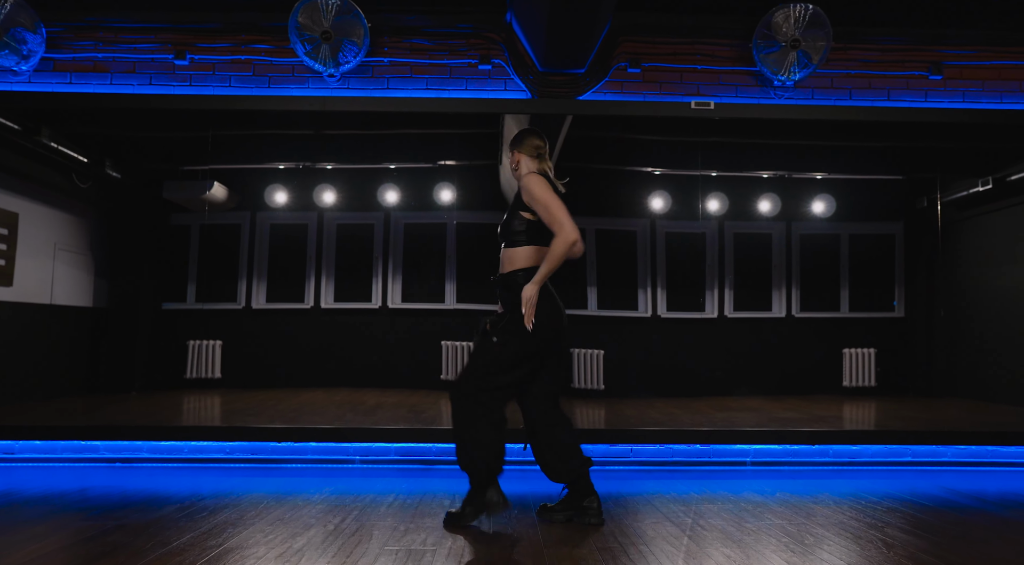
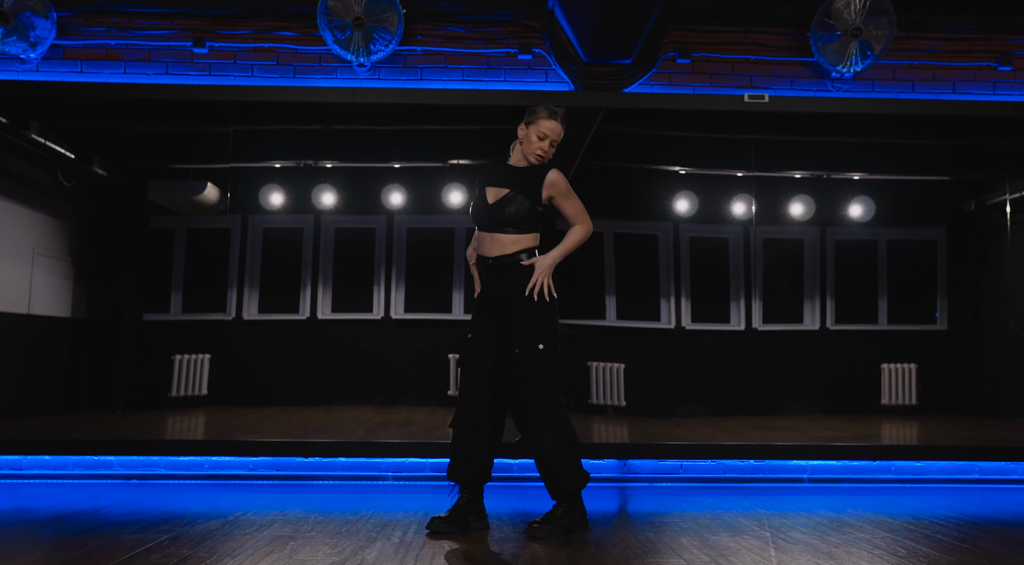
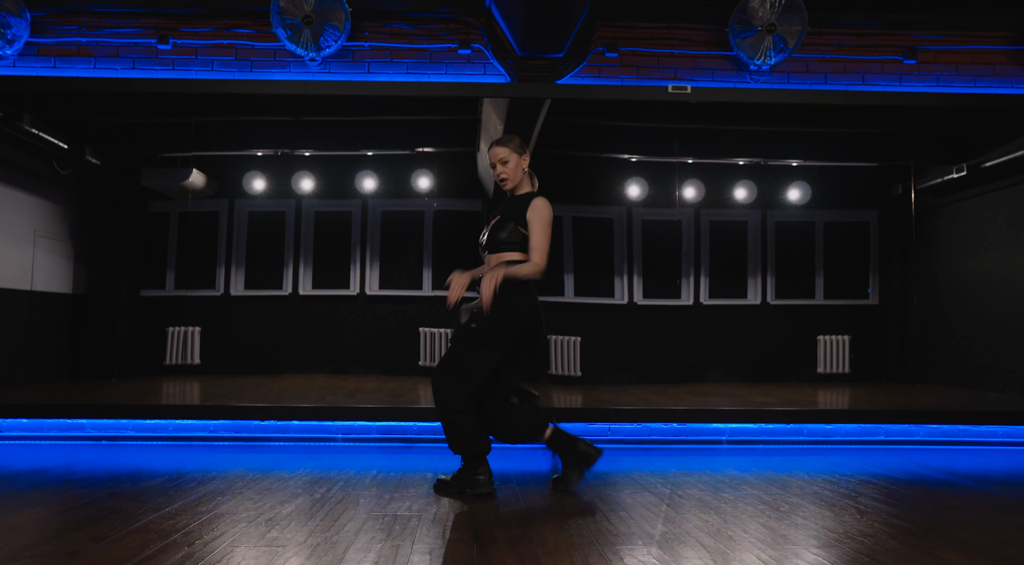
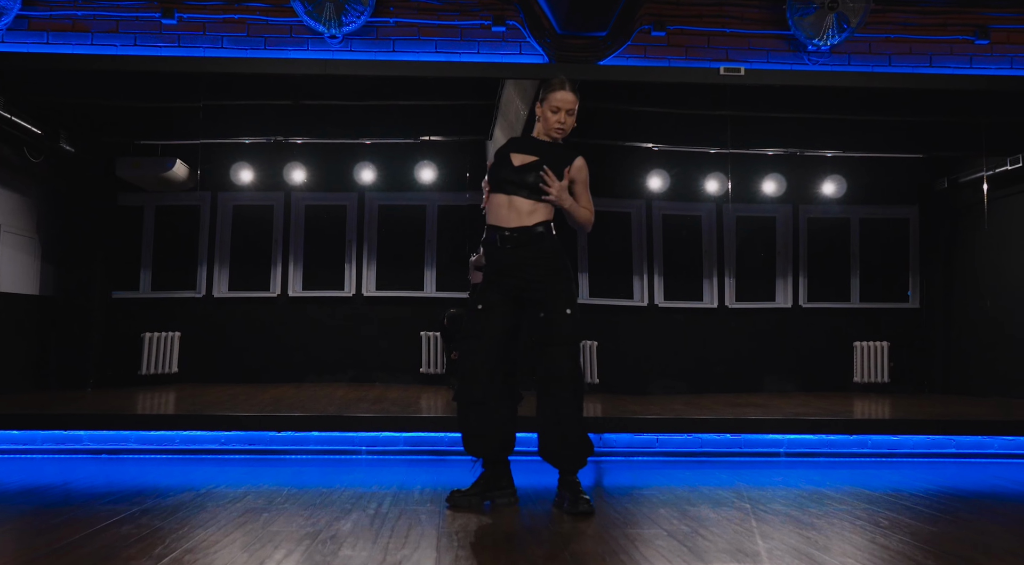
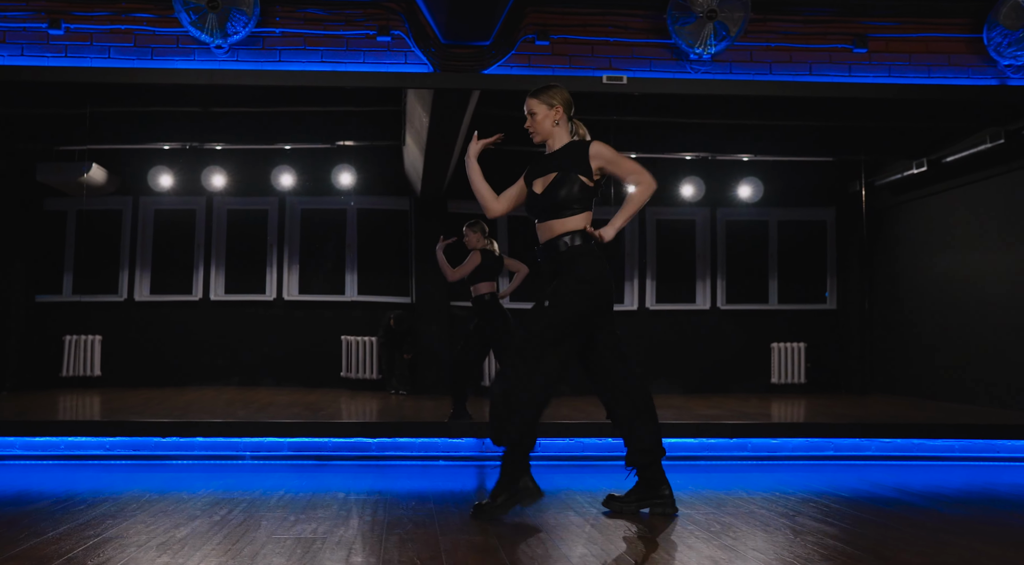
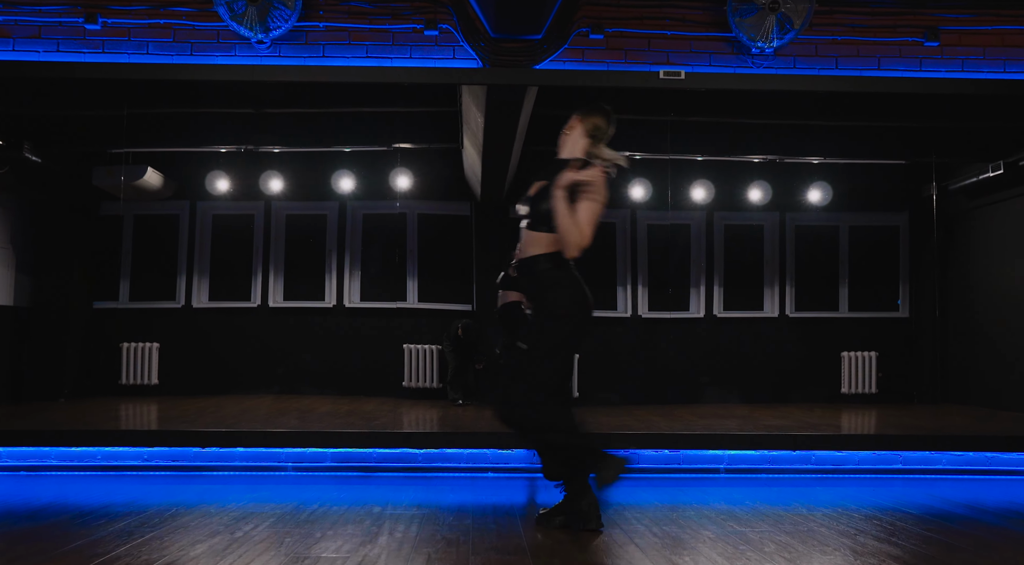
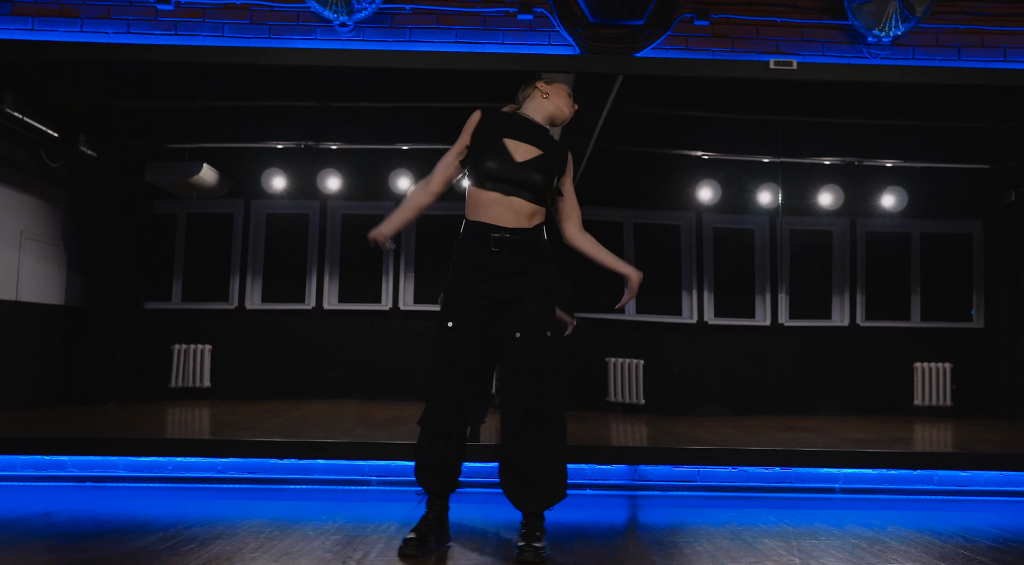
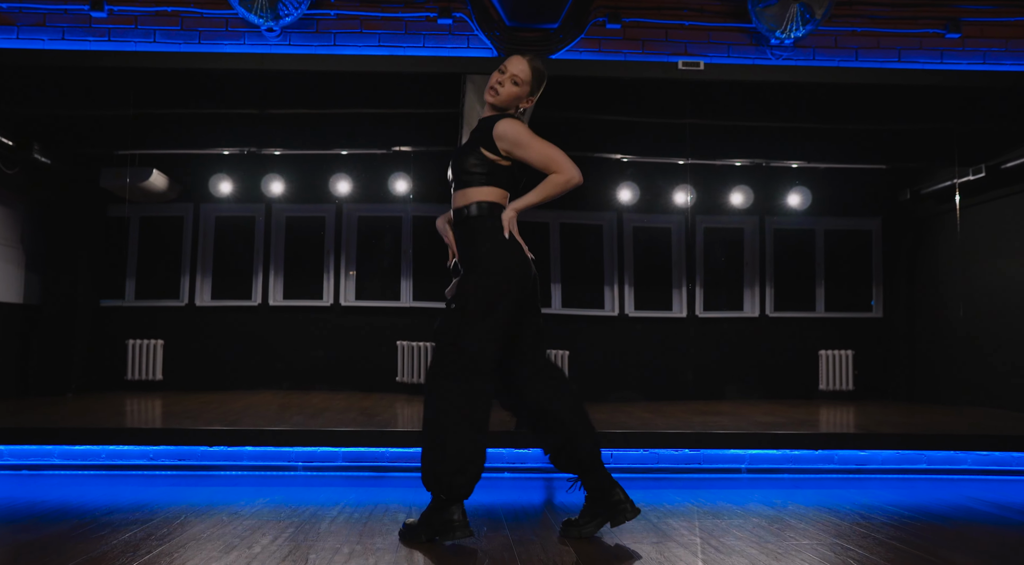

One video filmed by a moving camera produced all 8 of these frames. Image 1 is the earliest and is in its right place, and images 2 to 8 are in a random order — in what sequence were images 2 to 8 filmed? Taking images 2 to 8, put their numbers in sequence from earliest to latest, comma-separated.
3, 8, 5, 6, 7, 2, 4
